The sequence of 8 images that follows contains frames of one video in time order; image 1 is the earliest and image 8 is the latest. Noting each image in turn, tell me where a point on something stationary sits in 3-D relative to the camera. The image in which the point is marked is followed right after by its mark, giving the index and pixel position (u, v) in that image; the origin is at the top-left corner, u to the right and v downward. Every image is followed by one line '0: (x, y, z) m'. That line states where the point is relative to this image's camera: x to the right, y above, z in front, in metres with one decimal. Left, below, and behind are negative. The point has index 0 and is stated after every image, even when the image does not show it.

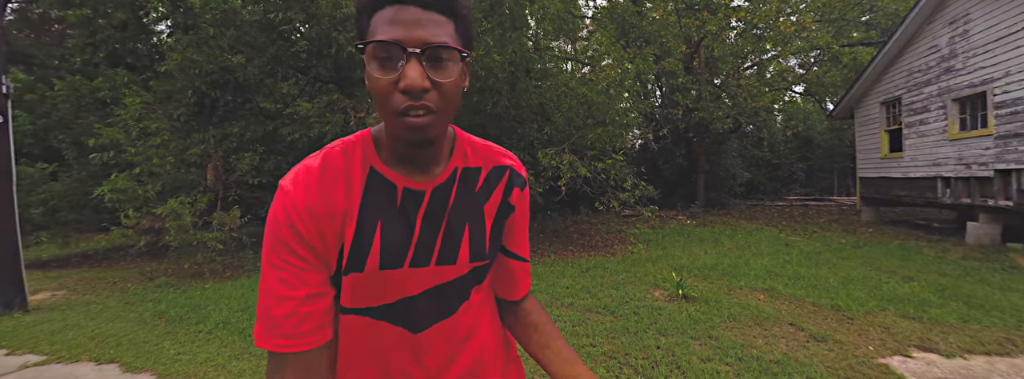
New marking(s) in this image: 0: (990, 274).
0: (+5.9, -1.0, +4.5) m
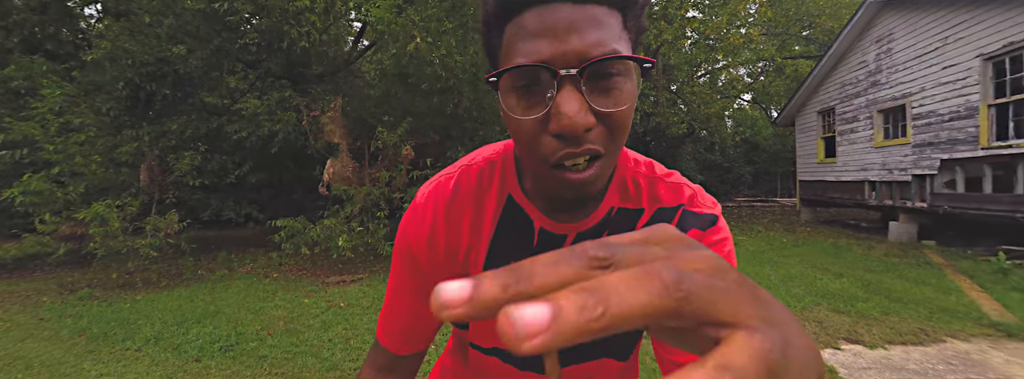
0: (+5.4, -1.1, +4.9) m
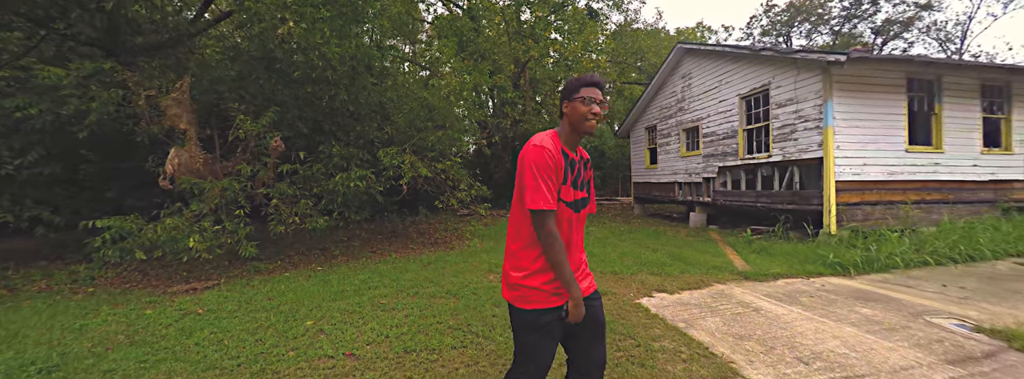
0: (+3.4, -1.0, +6.8) m
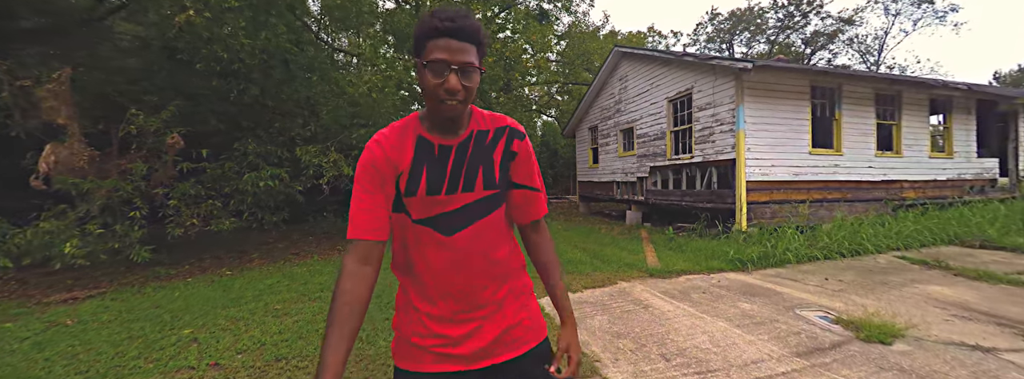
0: (+2.1, -1.0, +7.0) m
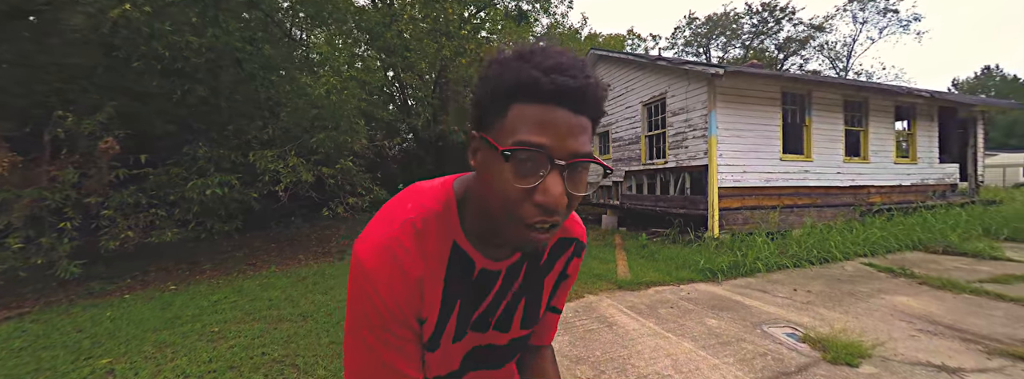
0: (+1.5, -1.1, +6.9) m
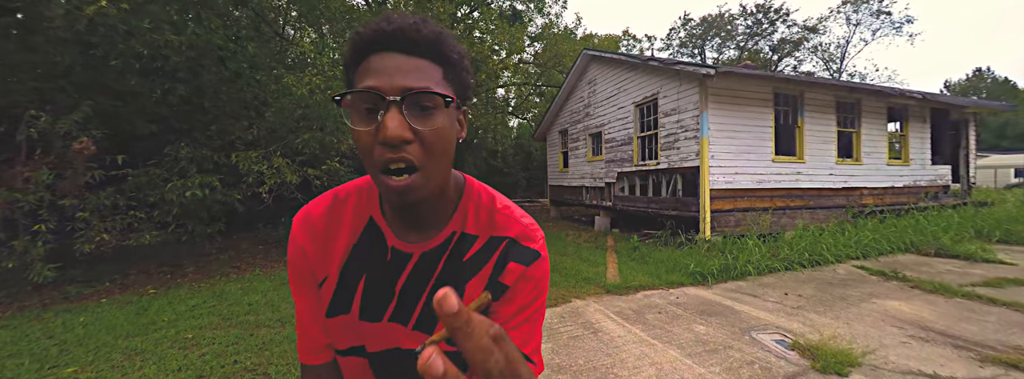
0: (+1.3, -1.2, +6.8) m
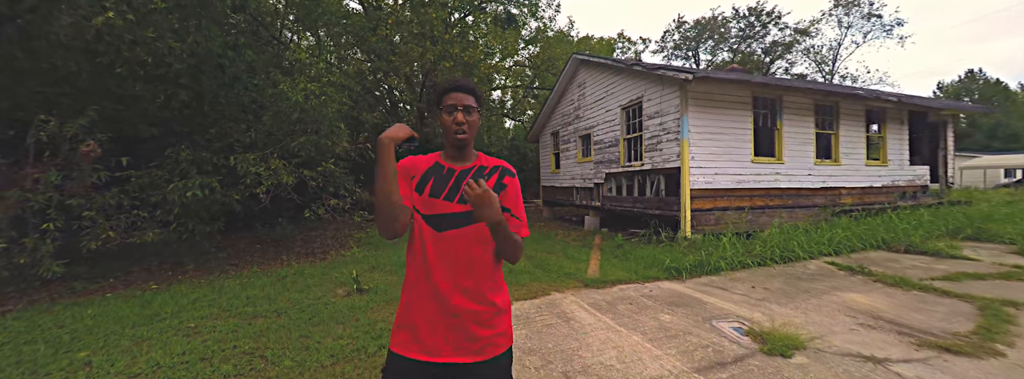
0: (+1.1, -1.2, +7.0) m
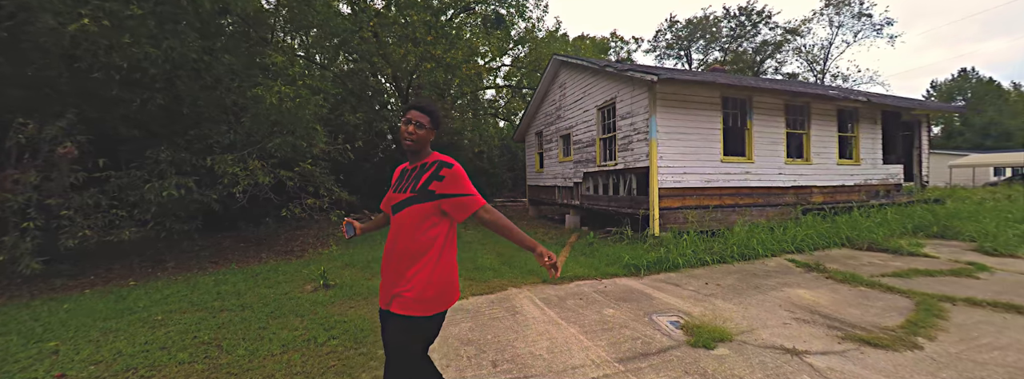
0: (+0.6, -1.2, +7.2) m
